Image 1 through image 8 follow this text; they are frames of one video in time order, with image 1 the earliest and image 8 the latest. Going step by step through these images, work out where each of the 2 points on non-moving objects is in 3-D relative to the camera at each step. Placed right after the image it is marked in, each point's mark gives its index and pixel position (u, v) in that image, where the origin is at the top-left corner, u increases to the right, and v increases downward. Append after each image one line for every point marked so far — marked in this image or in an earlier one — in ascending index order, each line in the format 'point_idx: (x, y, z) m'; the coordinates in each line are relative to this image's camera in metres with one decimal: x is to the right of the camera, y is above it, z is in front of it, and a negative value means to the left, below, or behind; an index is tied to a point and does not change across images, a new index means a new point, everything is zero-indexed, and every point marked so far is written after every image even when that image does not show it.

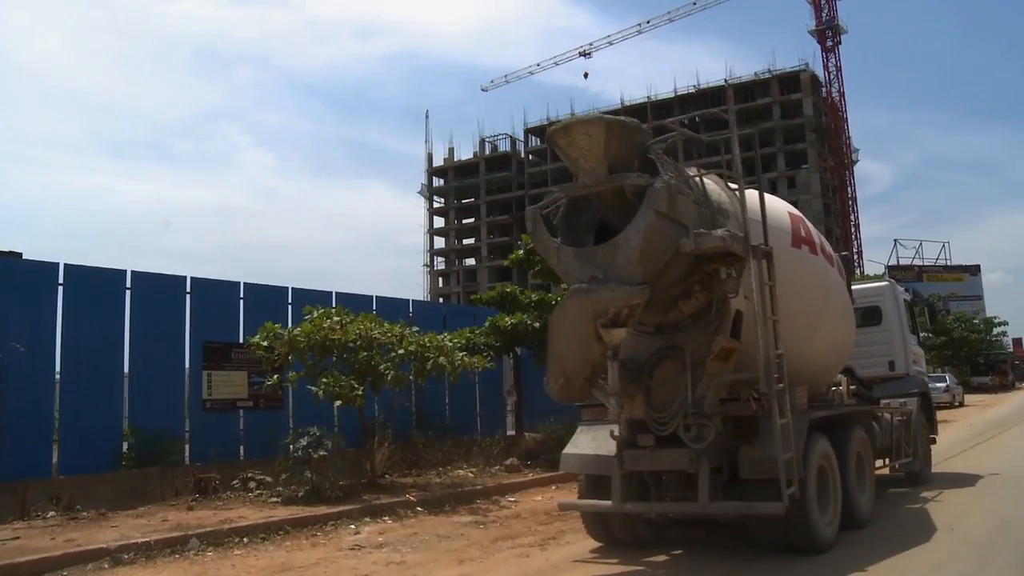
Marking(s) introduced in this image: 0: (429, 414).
0: (-1.3, -2.1, +14.4) m
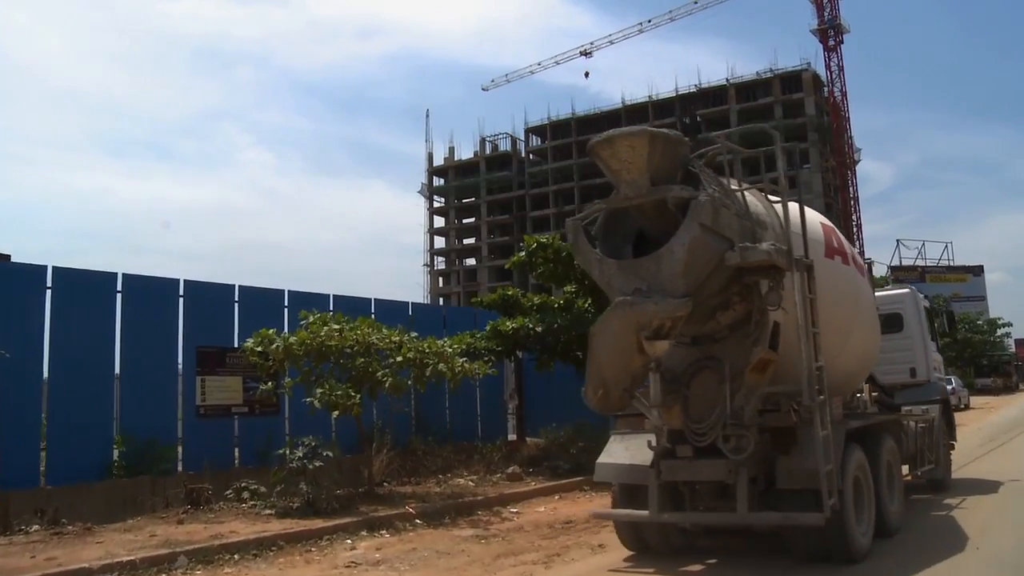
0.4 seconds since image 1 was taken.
0: (-1.3, -2.1, +14.1) m
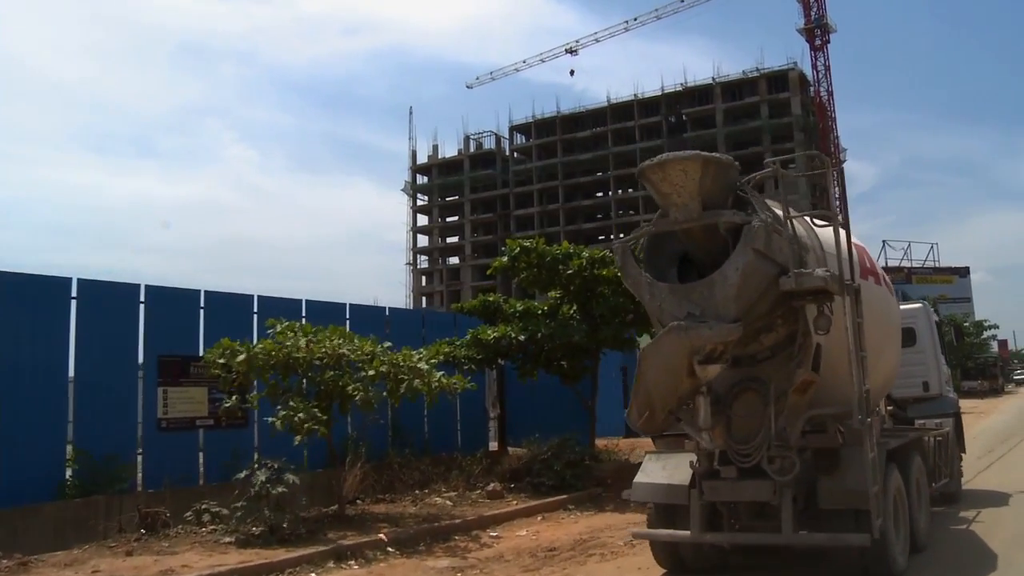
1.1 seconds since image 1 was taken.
0: (-1.6, -2.2, +13.5) m
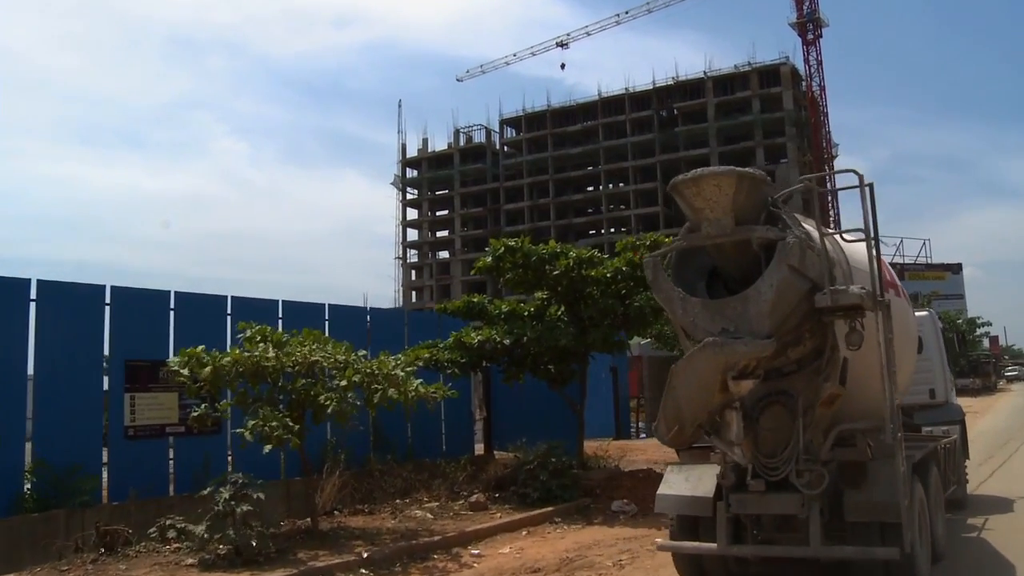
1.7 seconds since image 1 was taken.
0: (-1.8, -2.2, +13.0) m
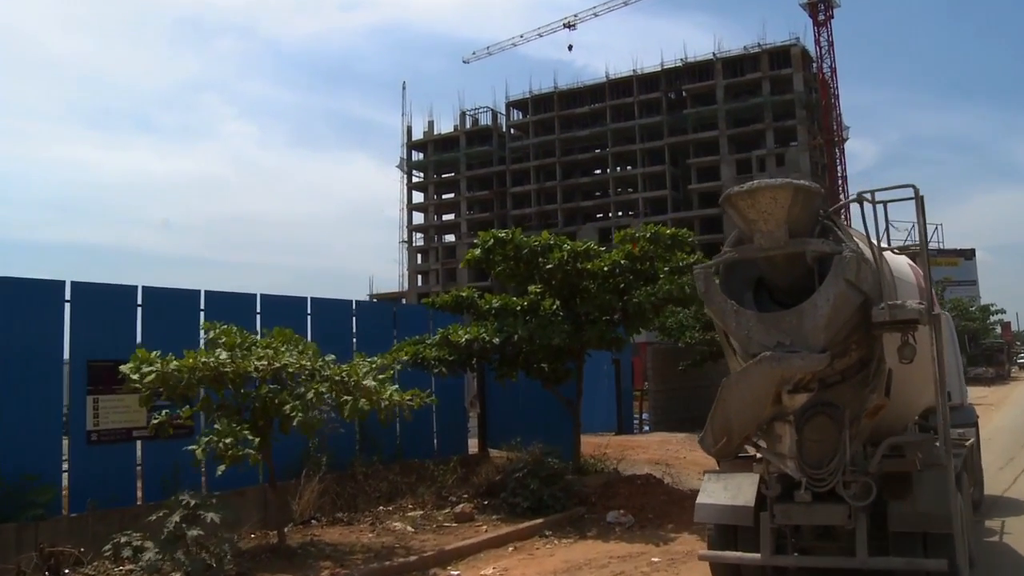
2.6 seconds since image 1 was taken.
0: (-1.9, -2.1, +12.3) m
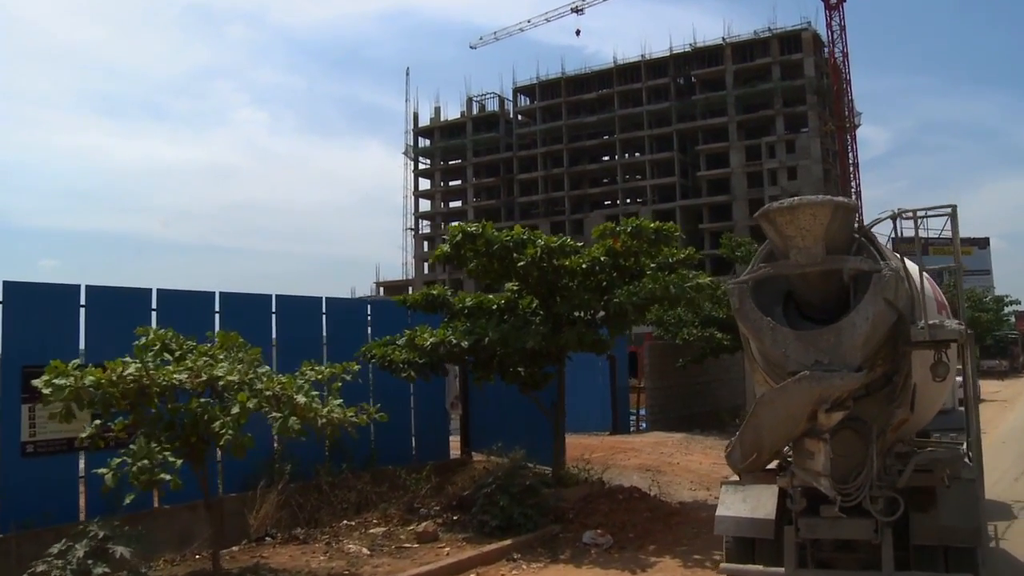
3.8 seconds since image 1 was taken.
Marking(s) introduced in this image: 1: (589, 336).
0: (-2.2, -2.1, +11.6) m
1: (+0.8, -0.5, +9.6) m
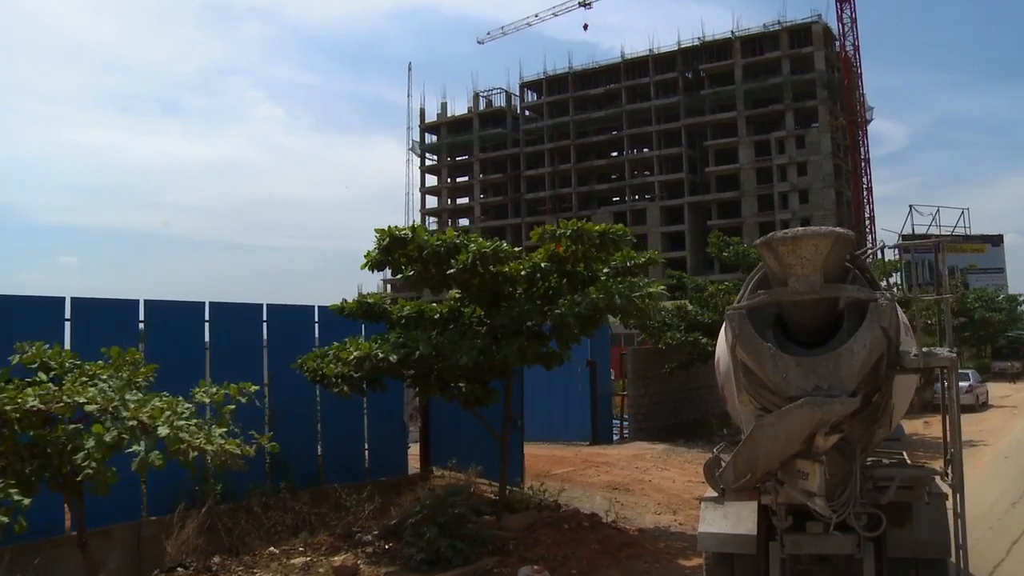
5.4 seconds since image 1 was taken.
0: (-2.8, -2.1, +10.8) m
1: (+0.2, -0.6, +8.7) m
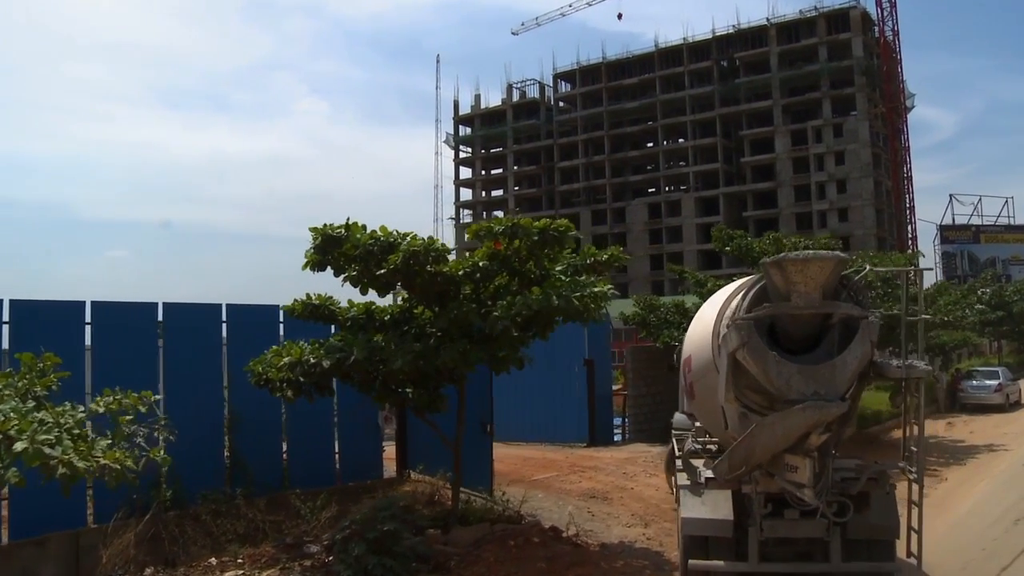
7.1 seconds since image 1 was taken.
0: (-3.2, -2.1, +10.4) m
1: (-0.3, -0.6, +8.2) m
